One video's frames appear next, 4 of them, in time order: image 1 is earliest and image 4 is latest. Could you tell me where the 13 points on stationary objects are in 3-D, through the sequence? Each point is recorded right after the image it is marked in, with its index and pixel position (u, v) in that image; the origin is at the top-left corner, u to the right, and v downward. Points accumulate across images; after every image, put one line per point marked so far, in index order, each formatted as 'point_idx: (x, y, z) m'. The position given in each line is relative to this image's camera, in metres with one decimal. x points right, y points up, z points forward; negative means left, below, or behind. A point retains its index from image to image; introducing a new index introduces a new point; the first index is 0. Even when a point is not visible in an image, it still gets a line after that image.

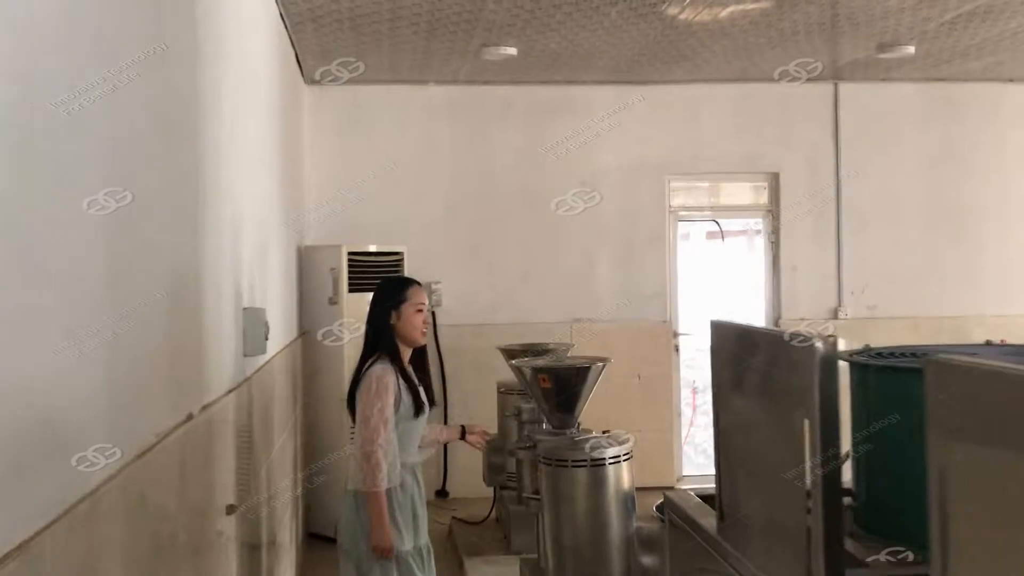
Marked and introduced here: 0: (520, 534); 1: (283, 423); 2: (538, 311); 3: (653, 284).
0: (0.0, -0.9, +3.6) m
1: (-0.8, -0.5, +3.3) m
2: (+0.1, -0.1, +5.0) m
3: (+0.7, 0.0, +5.0) m
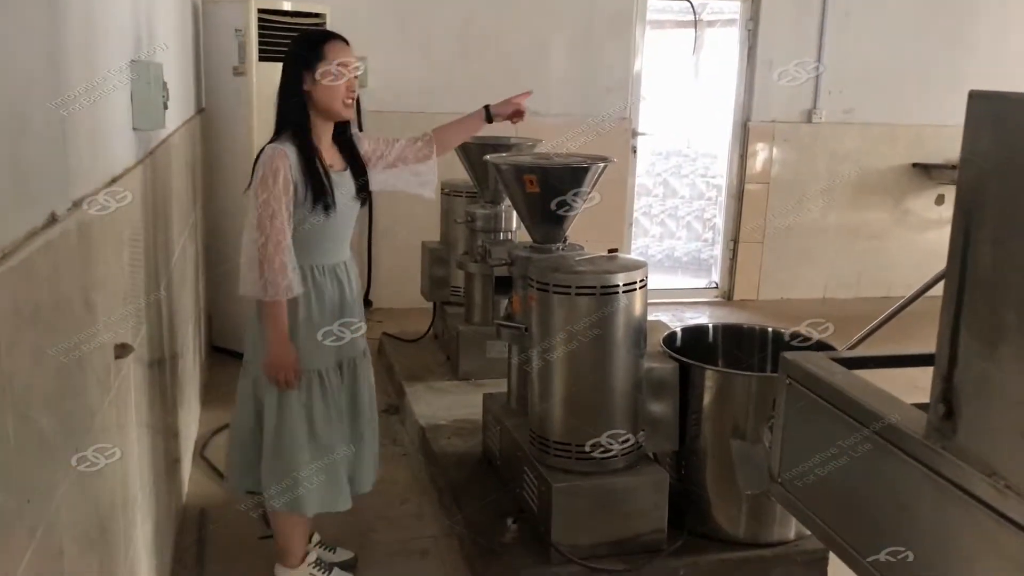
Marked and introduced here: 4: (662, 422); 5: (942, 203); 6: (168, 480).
0: (-0.1, -0.2, +3.1) m
1: (-0.9, +0.2, +2.6) m
2: (-0.1, +0.8, +4.3) m
3: (+0.5, +1.0, +4.4) m
4: (+0.3, -0.3, +2.1) m
5: (+2.2, +0.4, +4.9) m
6: (-0.8, -0.4, +2.2) m
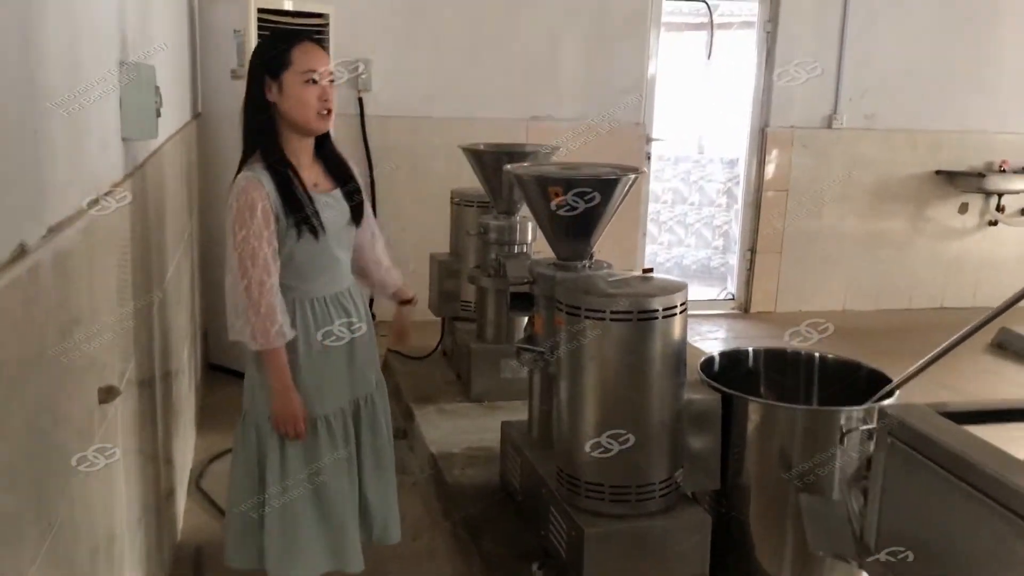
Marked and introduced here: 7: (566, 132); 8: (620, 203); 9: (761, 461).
0: (-0.1, -0.3, +2.9) m
1: (-0.8, +0.1, +2.4) m
2: (-0.1, +0.8, +4.1) m
3: (+0.5, +0.9, +4.2) m
4: (+0.4, -0.3, +1.9) m
5: (+2.2, +0.4, +4.7) m
6: (-0.7, -0.5, +2.0) m
7: (+0.2, +0.7, +4.2) m
8: (+0.2, +0.2, +2.1) m
9: (+0.5, -0.3, +1.9) m
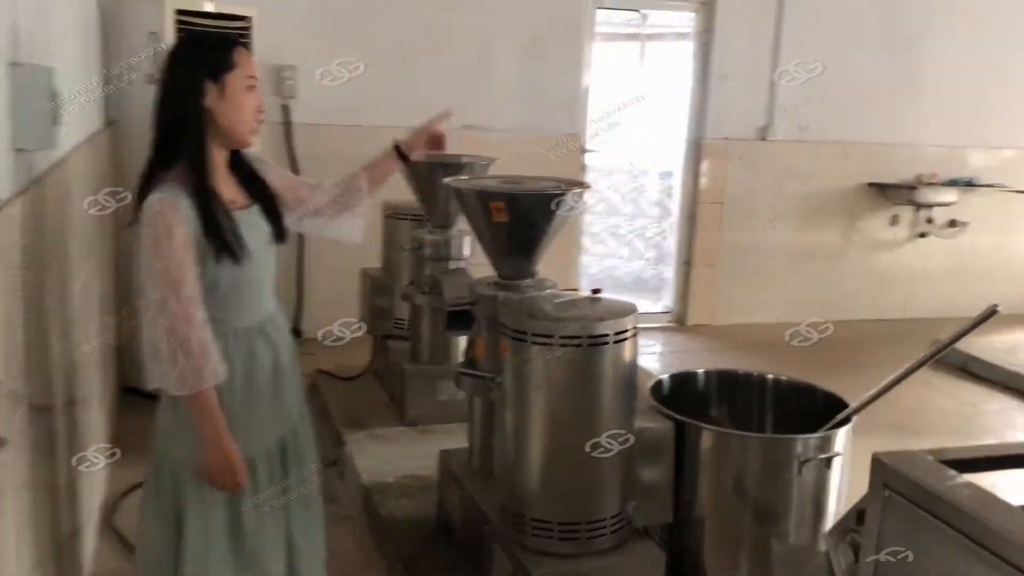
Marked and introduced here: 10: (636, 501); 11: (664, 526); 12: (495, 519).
0: (-0.3, -0.3, +2.7) m
1: (-1.0, +0.1, +2.2) m
2: (-0.4, +0.7, +3.9) m
3: (+0.2, +0.9, +4.1) m
4: (+0.3, -0.4, +1.8) m
5: (+1.9, +0.3, +4.8) m
6: (-0.8, -0.5, +1.8) m
7: (-0.1, +0.6, +4.1) m
8: (+0.1, +0.1, +2.0) m
9: (+0.4, -0.4, +1.8) m
10: (+0.2, -0.4, +1.8) m
11: (+0.3, -0.5, +1.9) m
12: (0.0, -0.4, +1.8) m
